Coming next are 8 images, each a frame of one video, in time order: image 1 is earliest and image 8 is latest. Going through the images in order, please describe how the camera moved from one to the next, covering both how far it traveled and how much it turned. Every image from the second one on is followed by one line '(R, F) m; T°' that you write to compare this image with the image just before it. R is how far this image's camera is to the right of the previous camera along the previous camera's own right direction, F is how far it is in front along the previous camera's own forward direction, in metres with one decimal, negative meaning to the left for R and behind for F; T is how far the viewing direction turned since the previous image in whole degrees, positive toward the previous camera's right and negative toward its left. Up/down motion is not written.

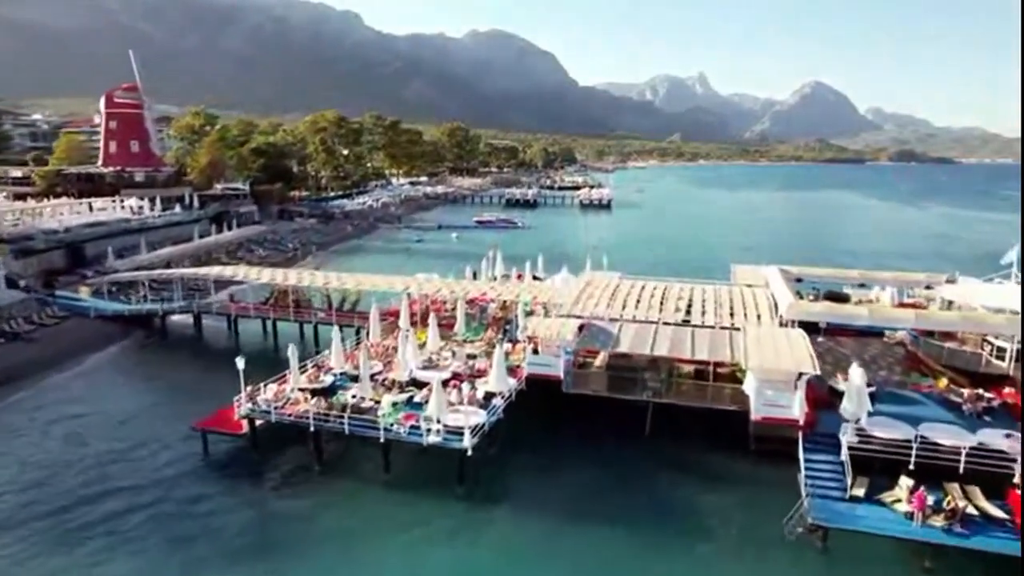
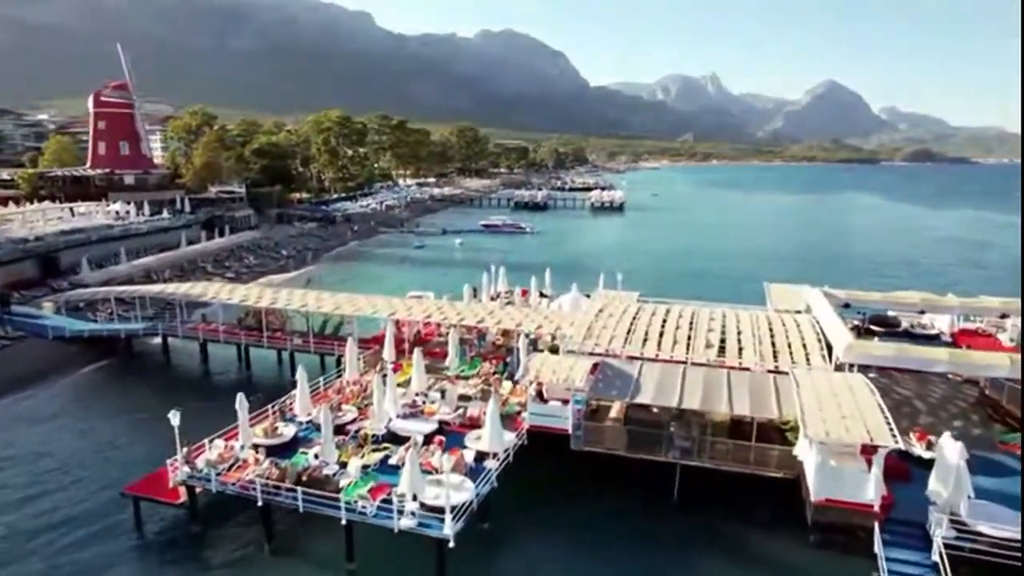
(+0.3, +3.8) m; -1°
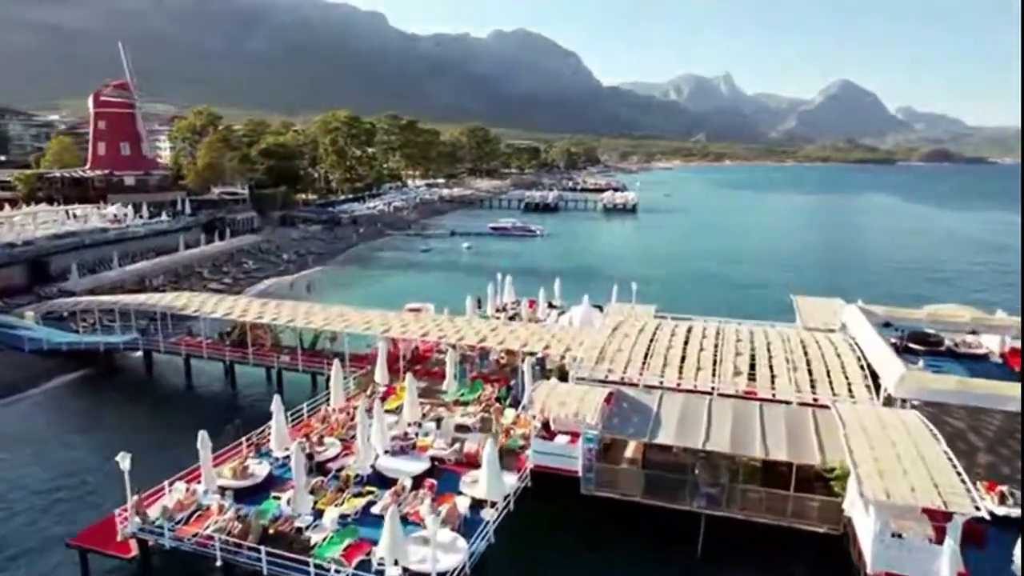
(+0.2, +2.2) m; -1°
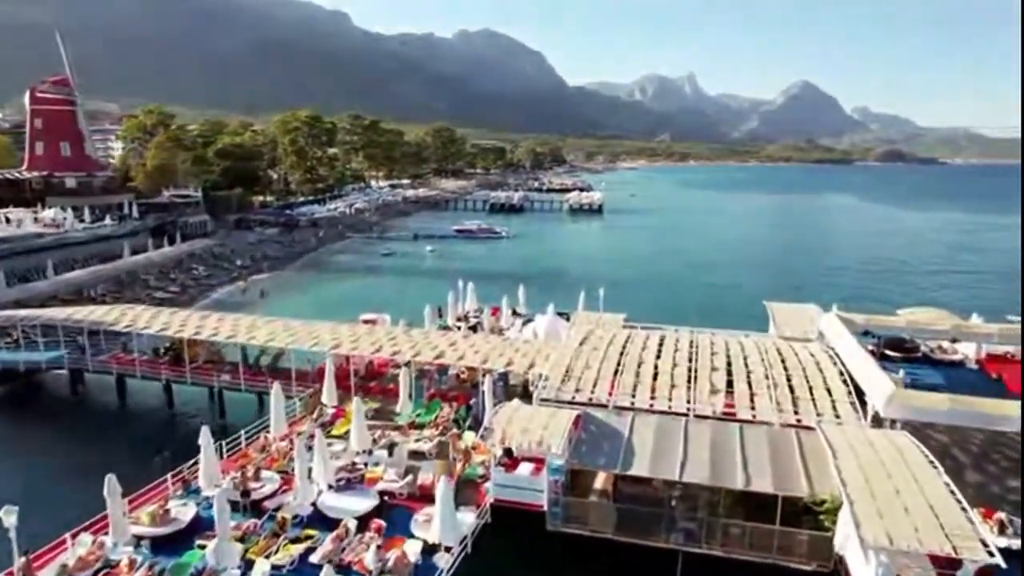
(+0.3, +1.6) m; +3°
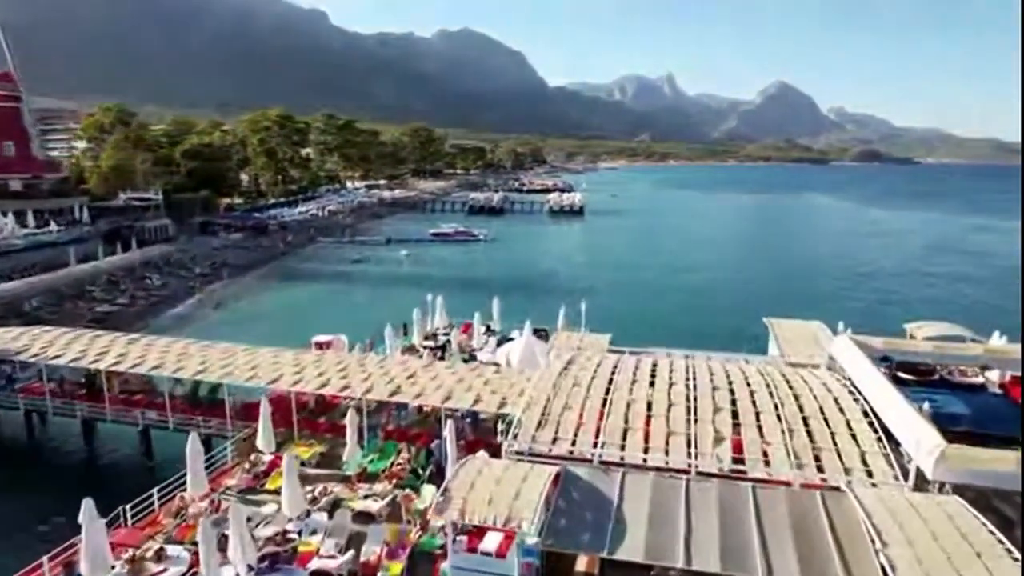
(+0.4, +2.9) m; +2°
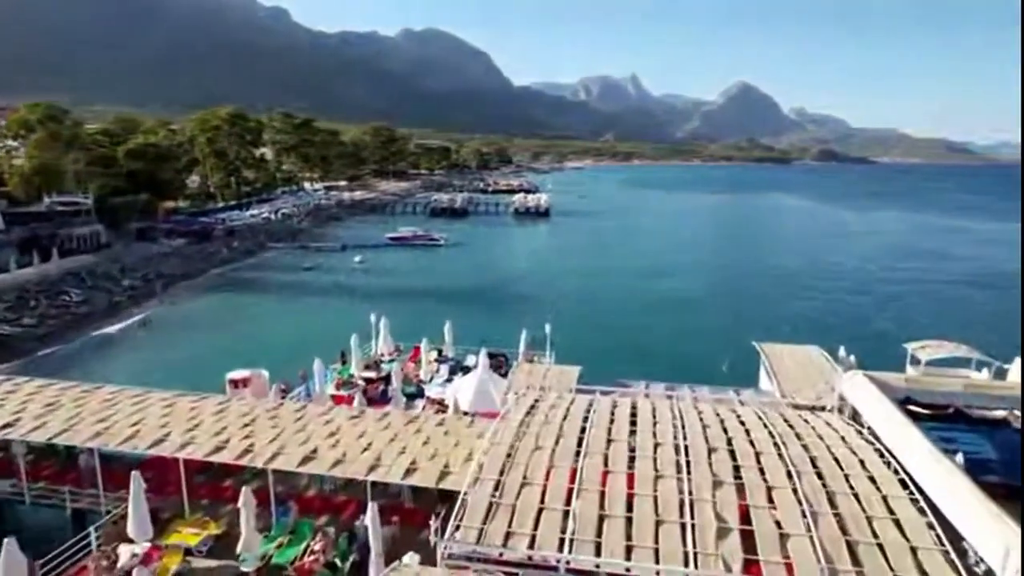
(+0.5, +3.5) m; +3°
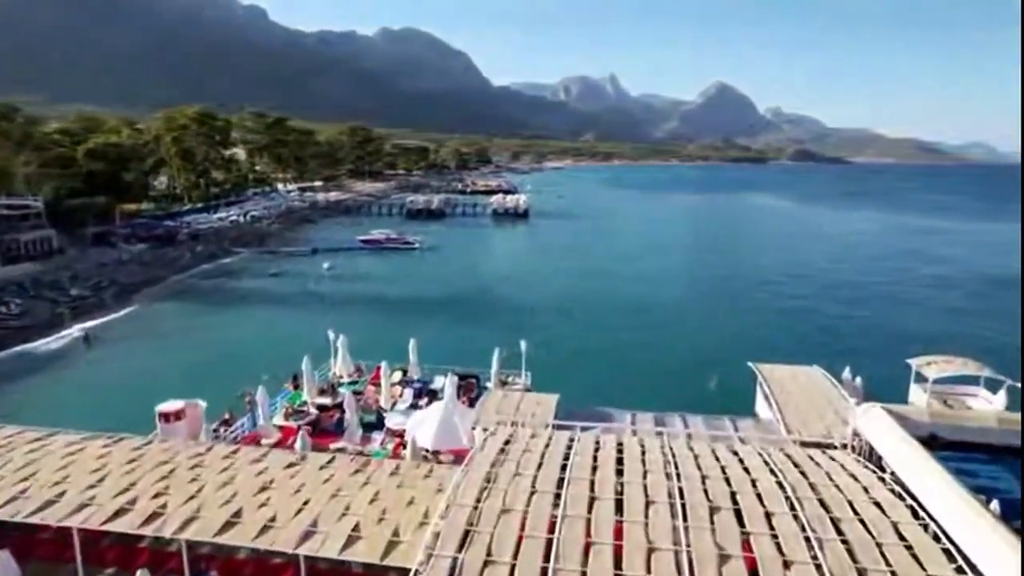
(+0.3, +2.3) m; +2°
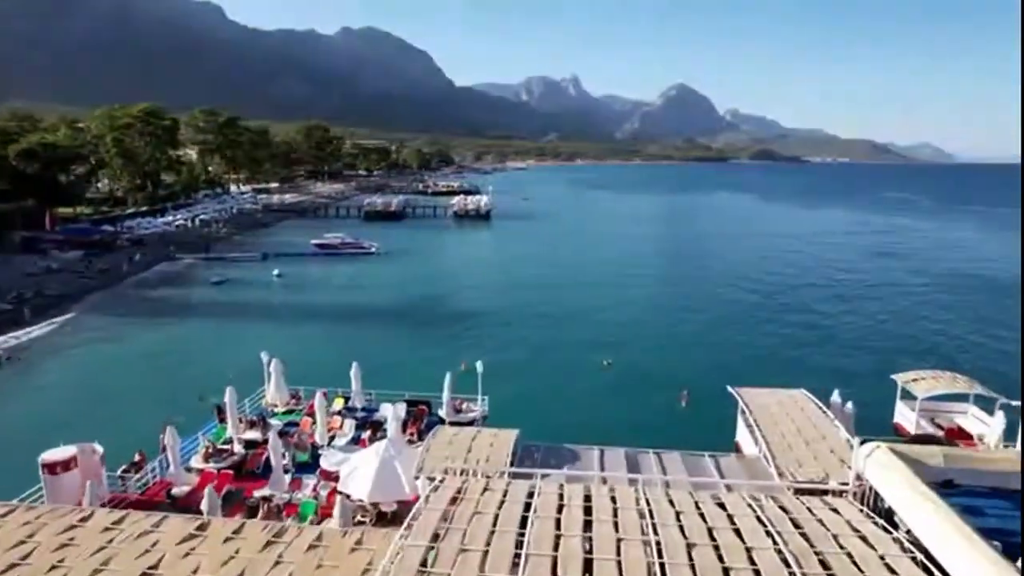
(+0.3, +2.2) m; +3°
